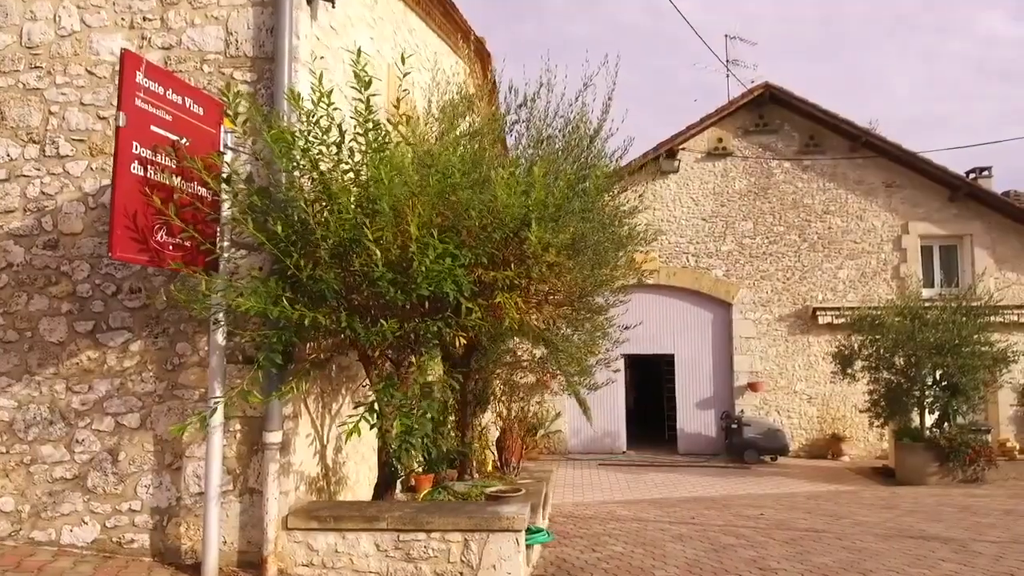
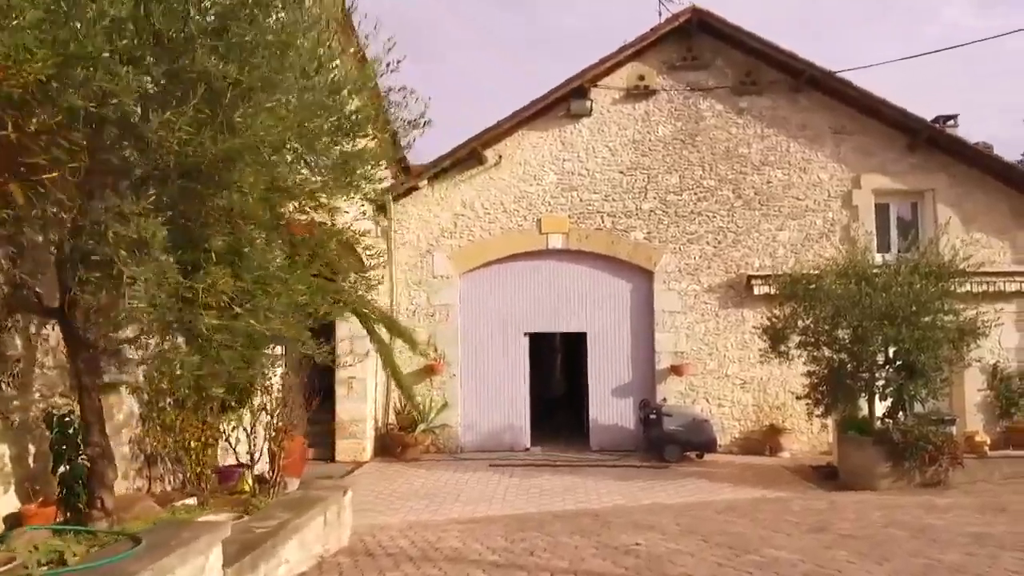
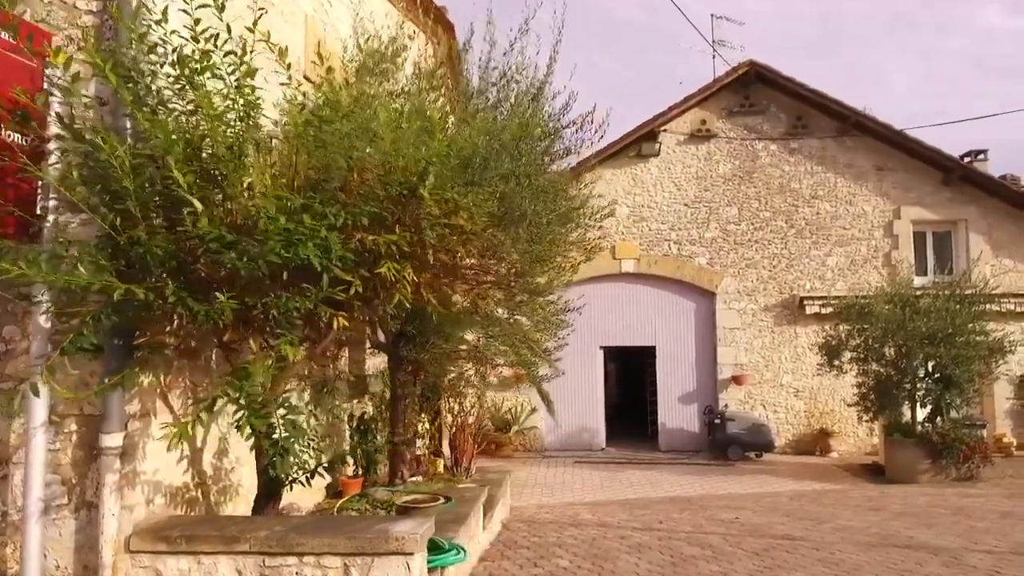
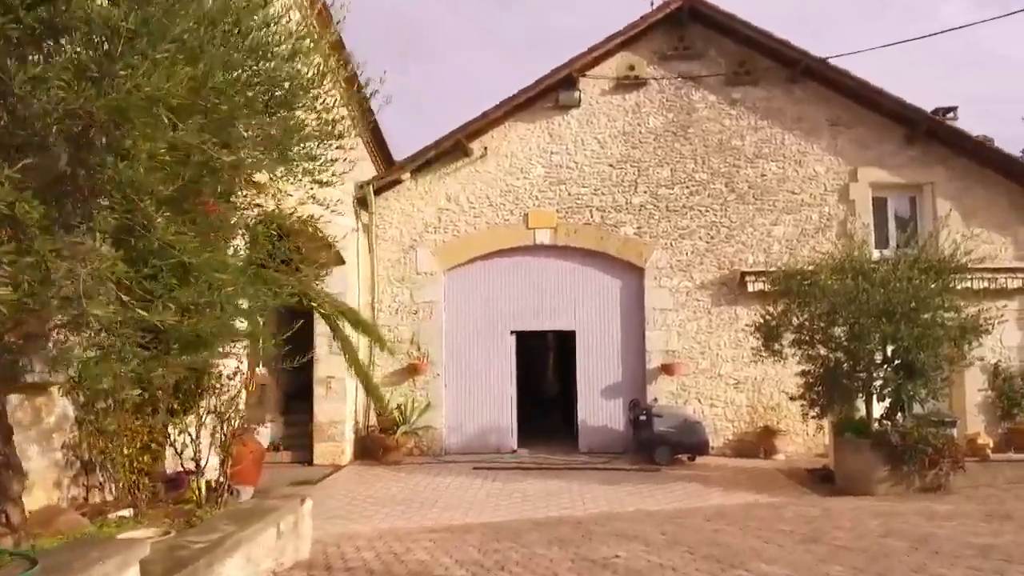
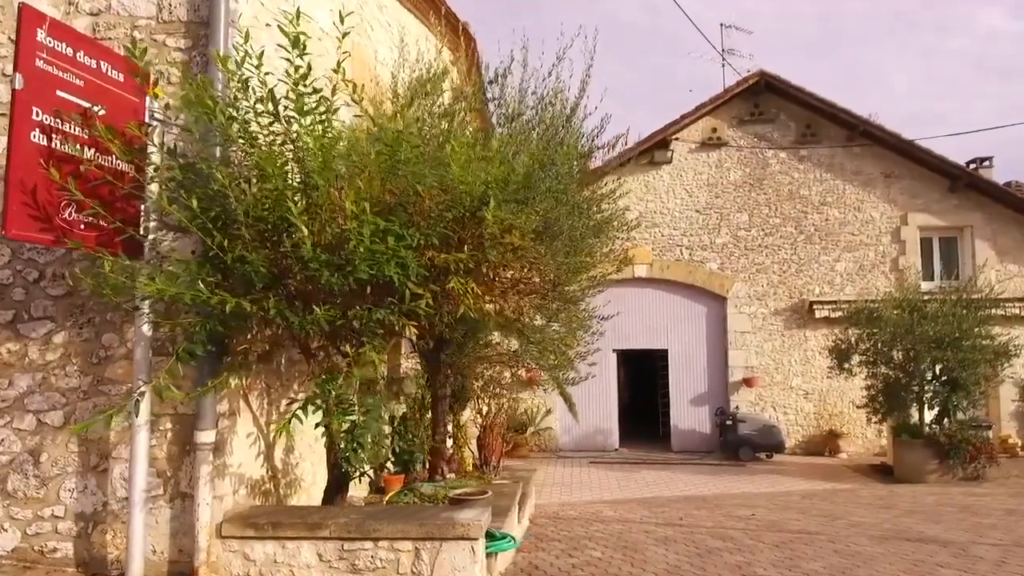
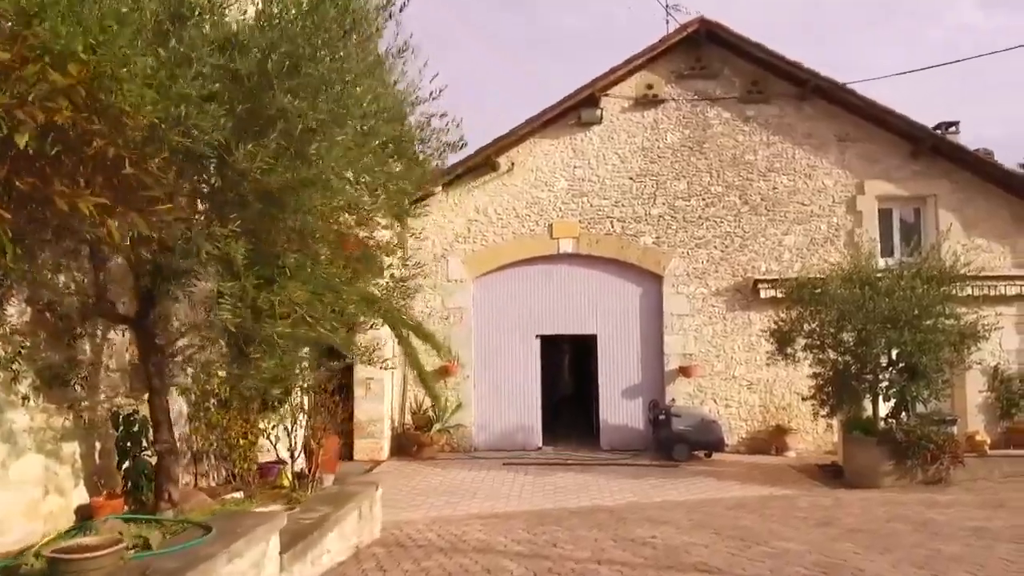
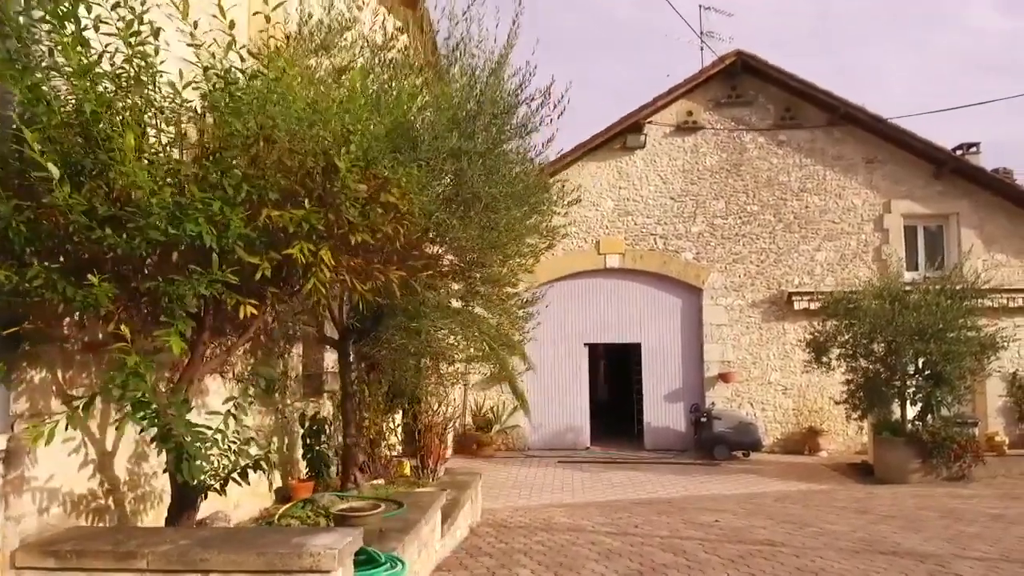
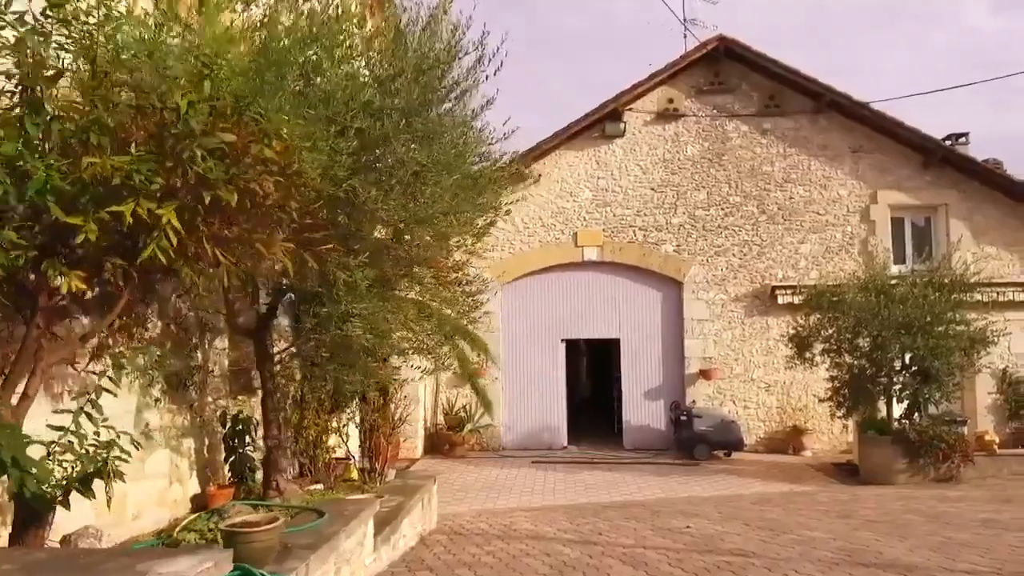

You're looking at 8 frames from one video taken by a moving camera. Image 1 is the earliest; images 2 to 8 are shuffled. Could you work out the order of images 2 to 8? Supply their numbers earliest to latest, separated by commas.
5, 3, 7, 8, 6, 2, 4
